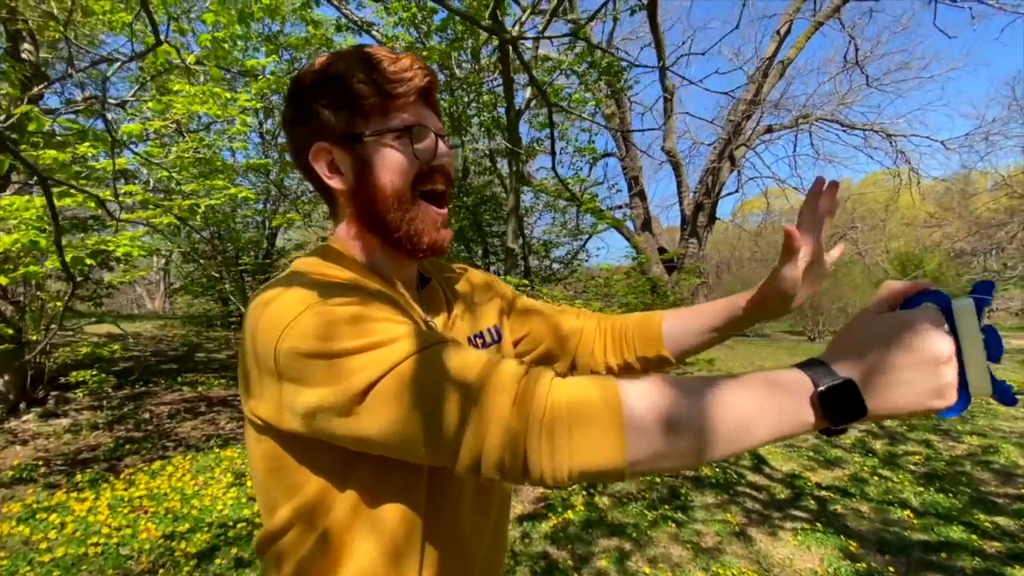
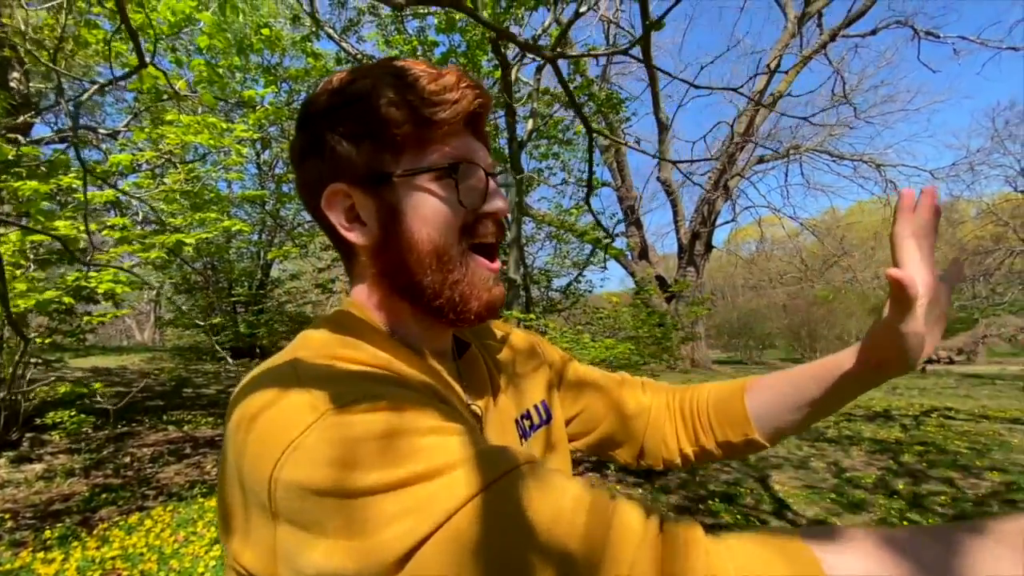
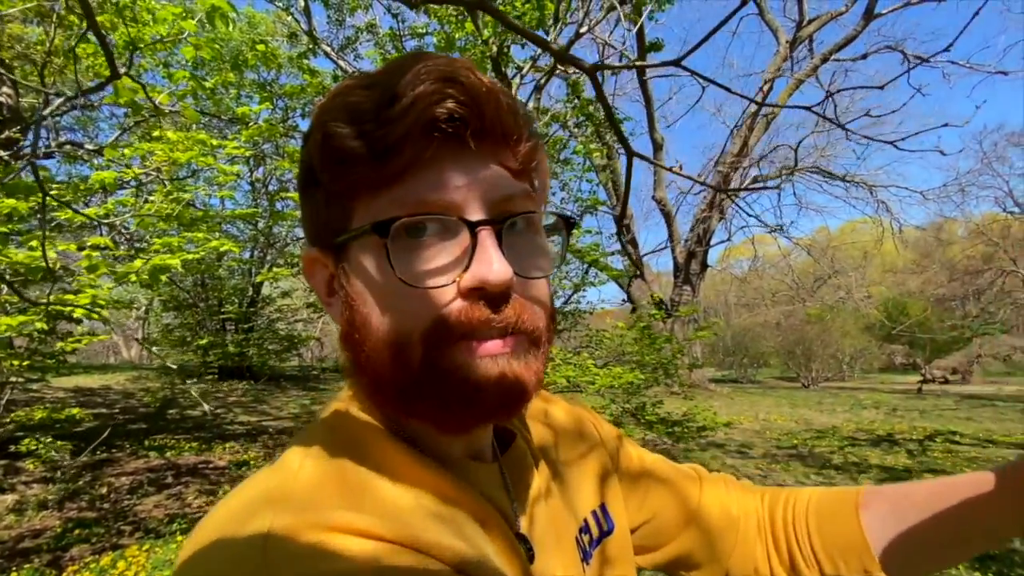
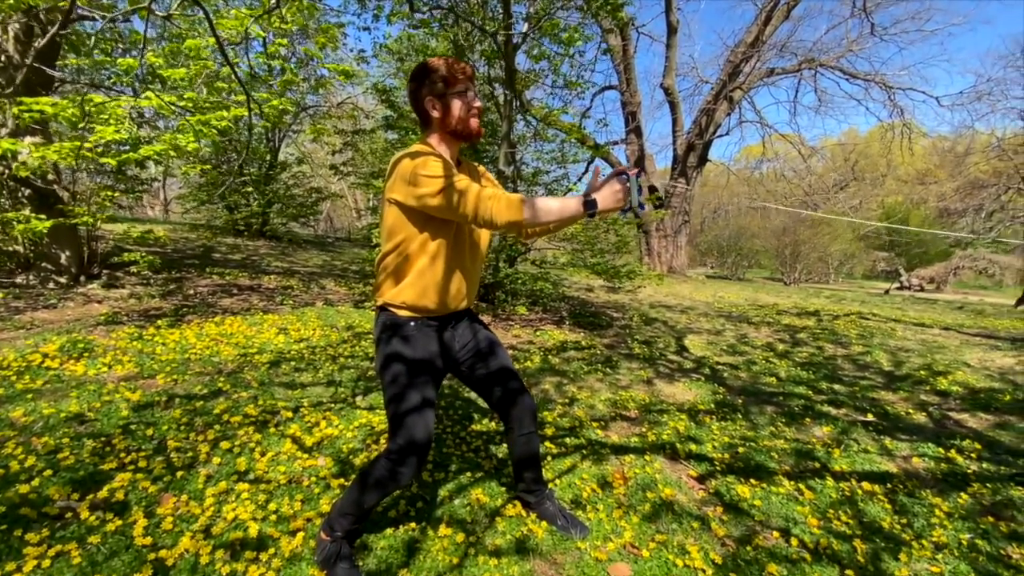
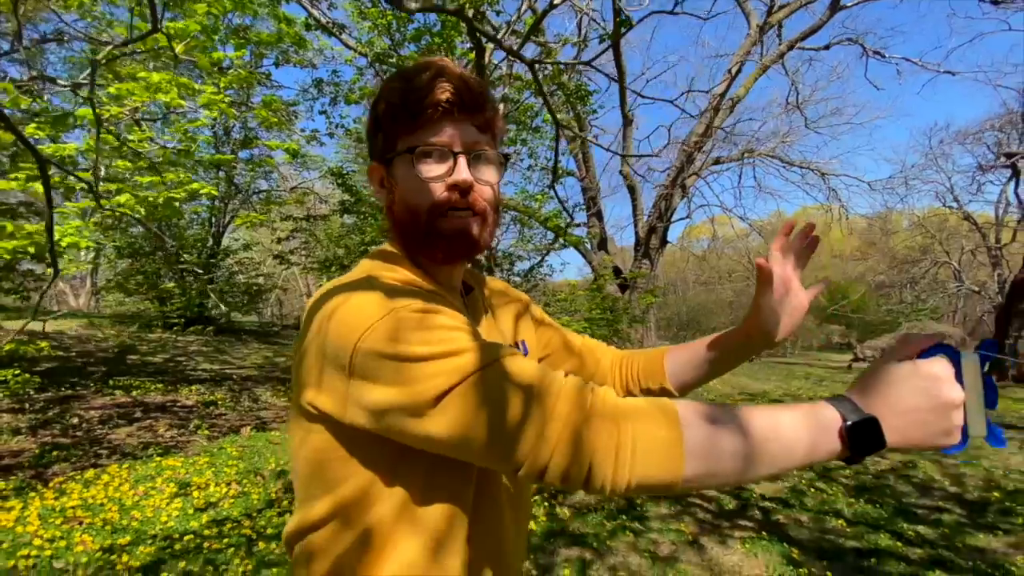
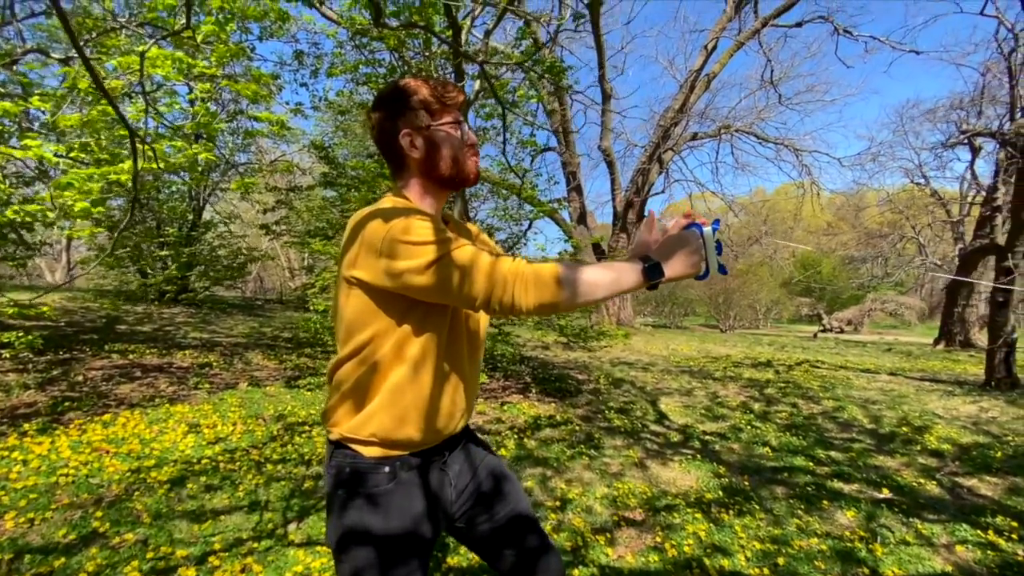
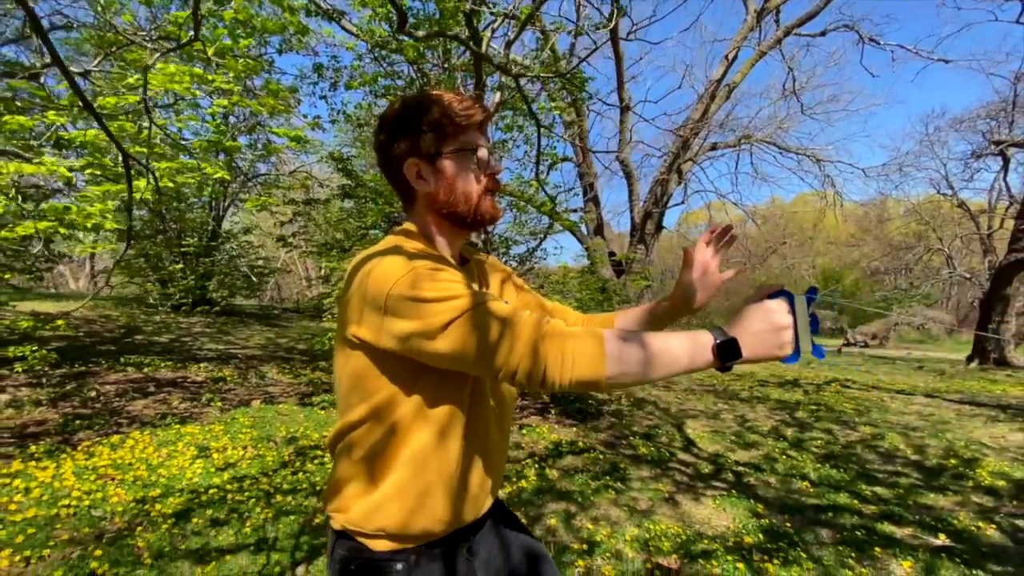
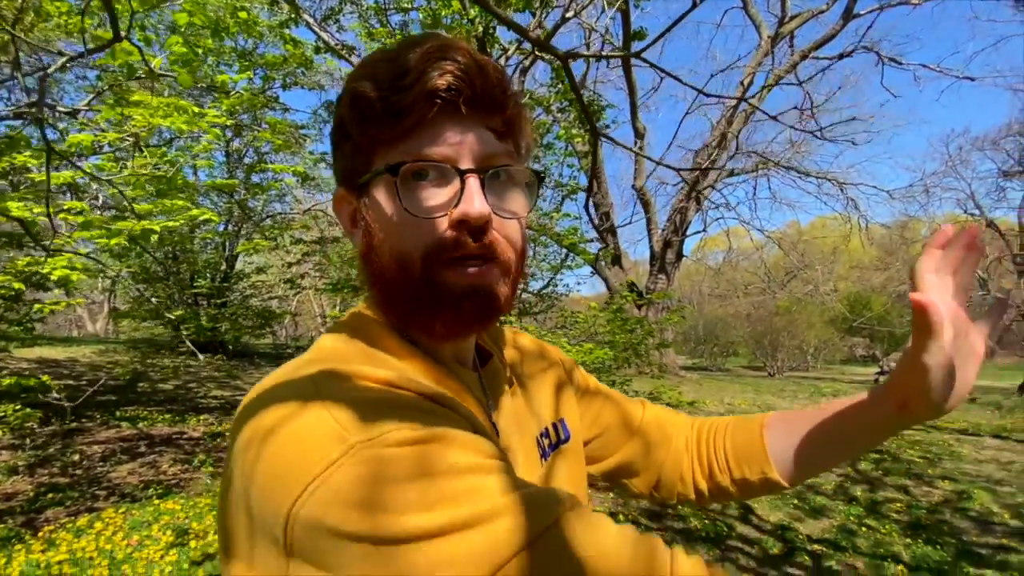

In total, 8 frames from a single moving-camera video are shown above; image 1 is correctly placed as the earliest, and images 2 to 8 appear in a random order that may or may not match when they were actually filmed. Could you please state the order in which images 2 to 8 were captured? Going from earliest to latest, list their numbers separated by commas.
2, 3, 8, 5, 7, 4, 6
